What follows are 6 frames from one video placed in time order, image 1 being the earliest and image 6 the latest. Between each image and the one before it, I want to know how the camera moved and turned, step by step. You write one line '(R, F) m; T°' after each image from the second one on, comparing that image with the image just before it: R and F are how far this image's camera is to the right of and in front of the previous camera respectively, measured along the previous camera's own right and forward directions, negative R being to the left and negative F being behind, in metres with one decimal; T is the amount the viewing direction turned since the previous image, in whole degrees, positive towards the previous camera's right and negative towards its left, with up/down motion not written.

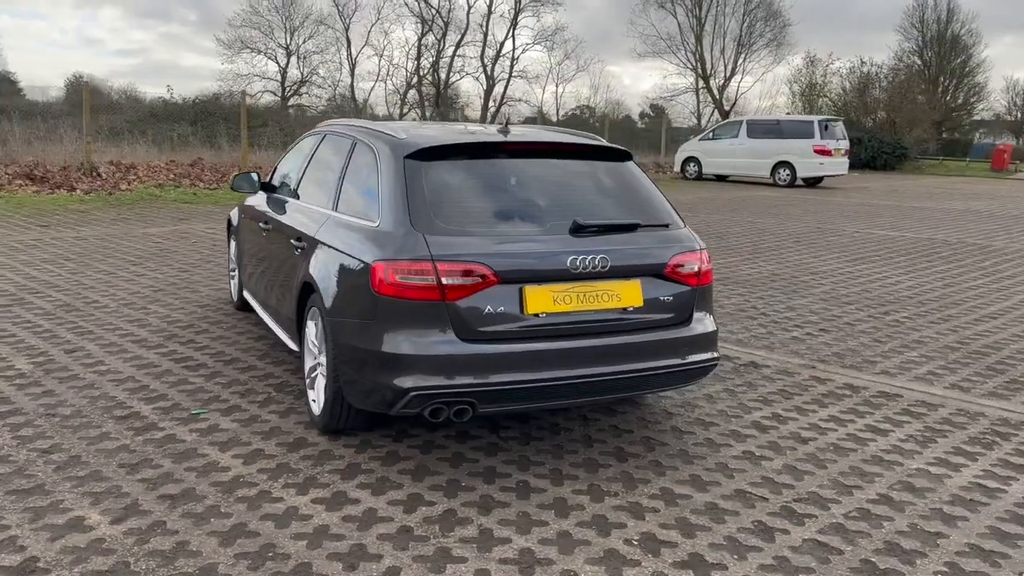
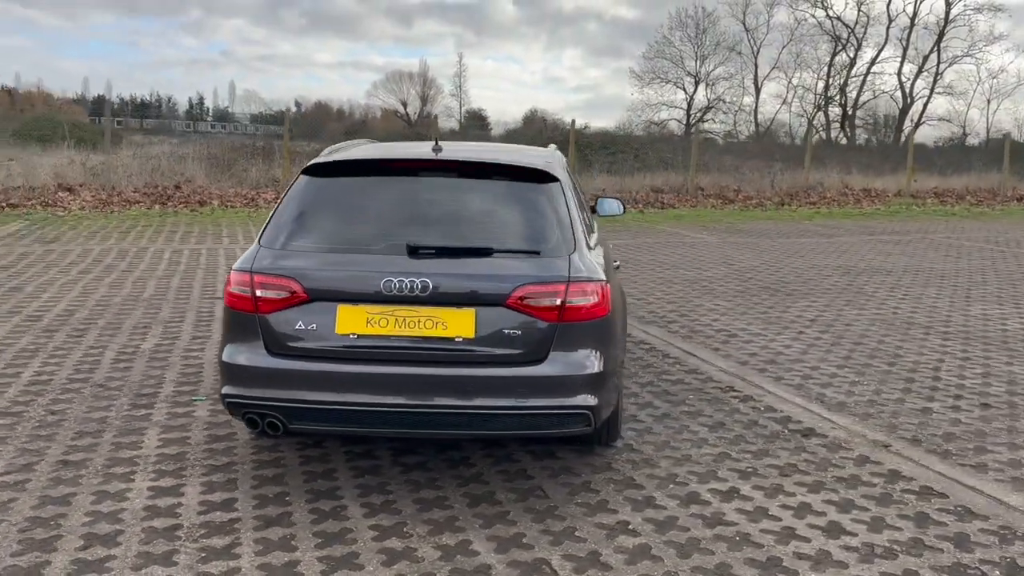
(+2.3, +0.8) m; -27°
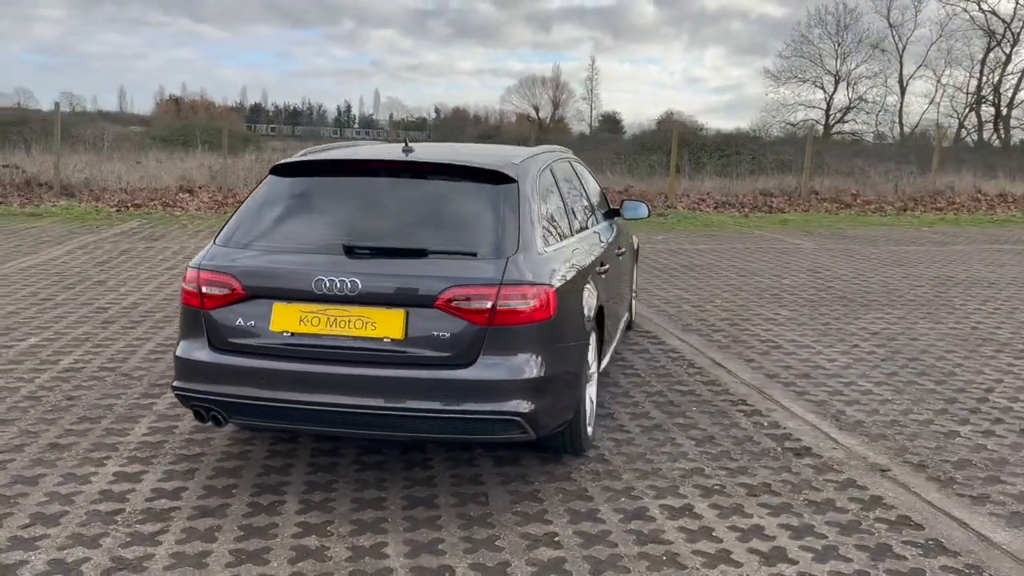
(+0.8, +0.1) m; -9°
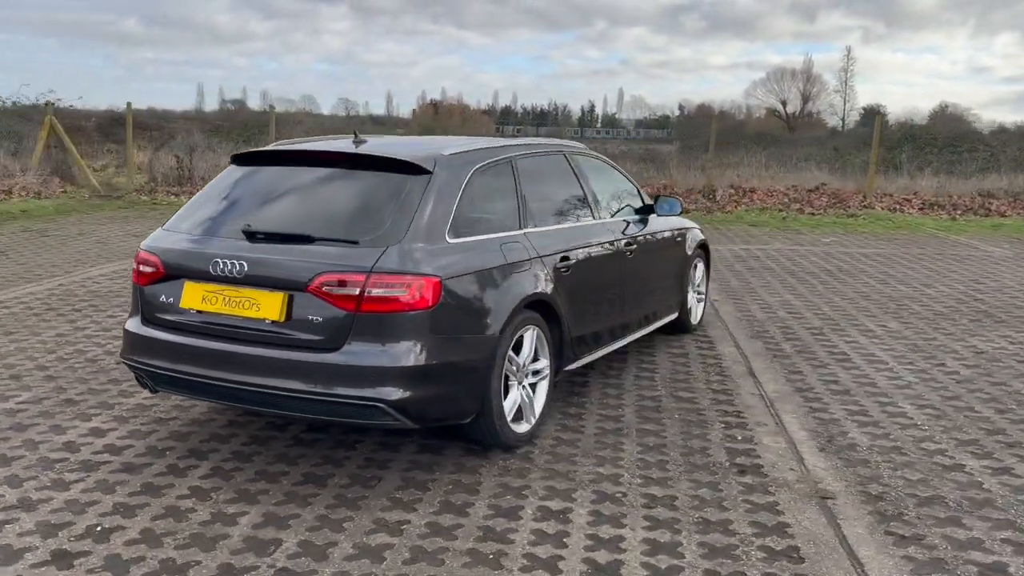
(+1.5, +0.2) m; -16°
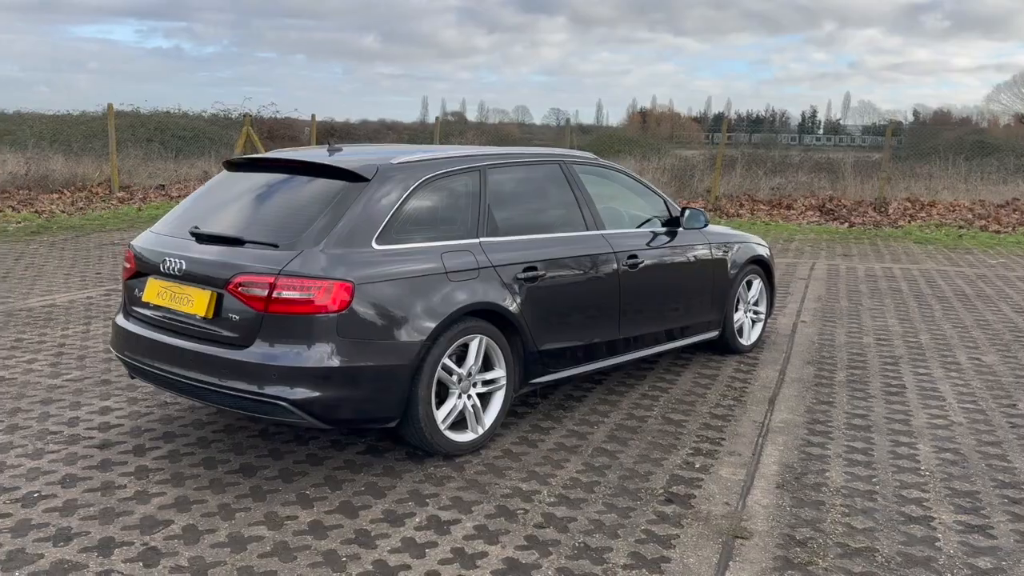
(+1.2, +0.2) m; -13°
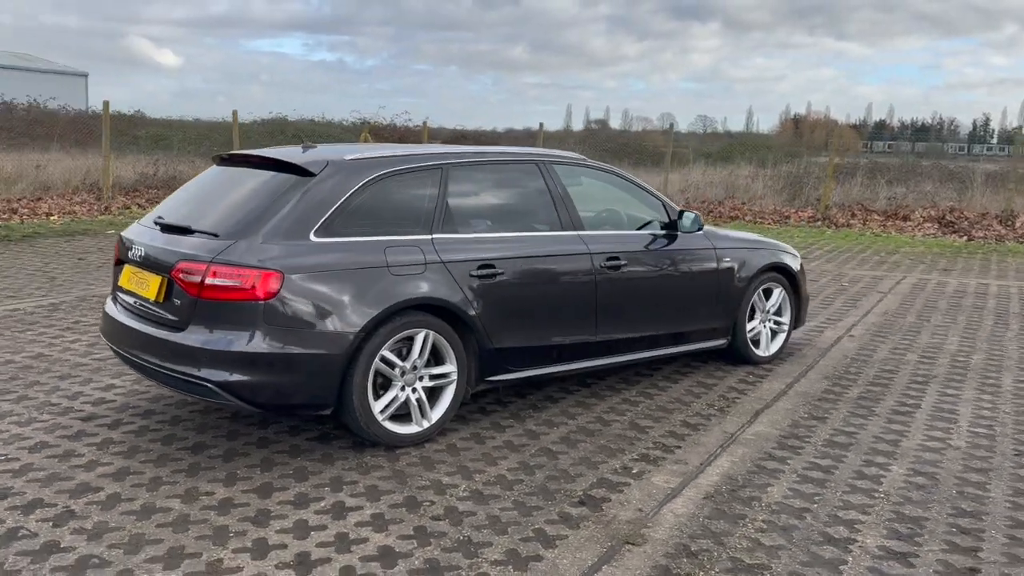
(+1.0, +0.1) m; -9°
